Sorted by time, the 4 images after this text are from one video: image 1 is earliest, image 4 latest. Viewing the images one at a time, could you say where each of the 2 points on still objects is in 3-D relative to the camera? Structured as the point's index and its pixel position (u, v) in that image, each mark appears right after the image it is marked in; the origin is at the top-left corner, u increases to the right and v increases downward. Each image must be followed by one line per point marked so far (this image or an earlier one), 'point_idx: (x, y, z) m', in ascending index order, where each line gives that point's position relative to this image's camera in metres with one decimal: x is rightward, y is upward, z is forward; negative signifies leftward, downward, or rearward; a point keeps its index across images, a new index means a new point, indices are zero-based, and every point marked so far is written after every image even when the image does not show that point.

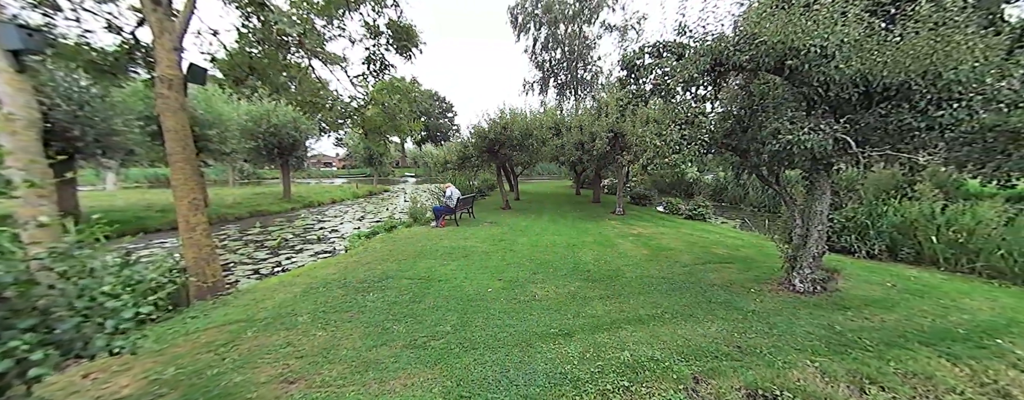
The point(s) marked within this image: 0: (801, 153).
0: (+3.5, +0.6, +3.2) m
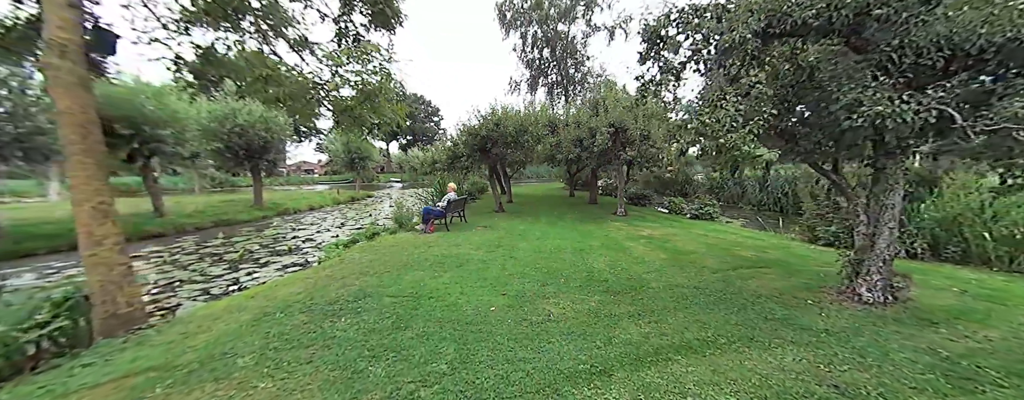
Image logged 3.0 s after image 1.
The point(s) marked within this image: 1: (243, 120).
0: (+3.6, +0.7, +2.6) m
1: (-15.0, +4.5, +15.0) m
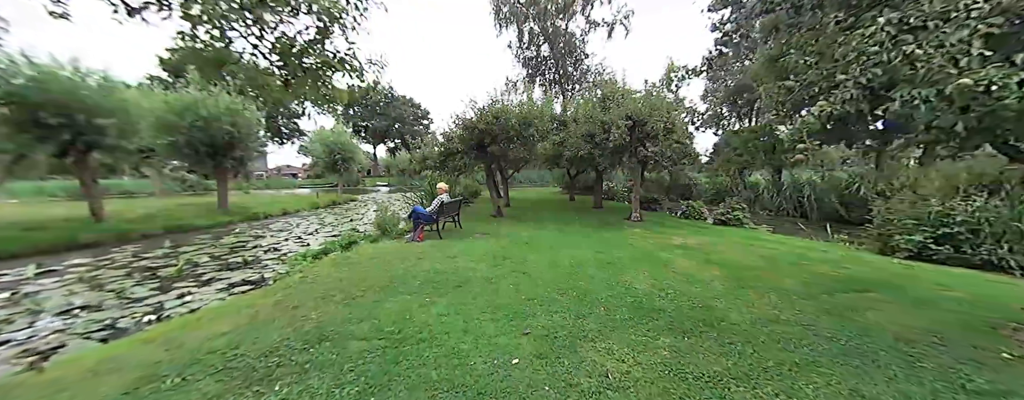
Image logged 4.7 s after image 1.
0: (+3.9, +0.7, +1.5) m
1: (-15.1, +4.3, +13.3) m
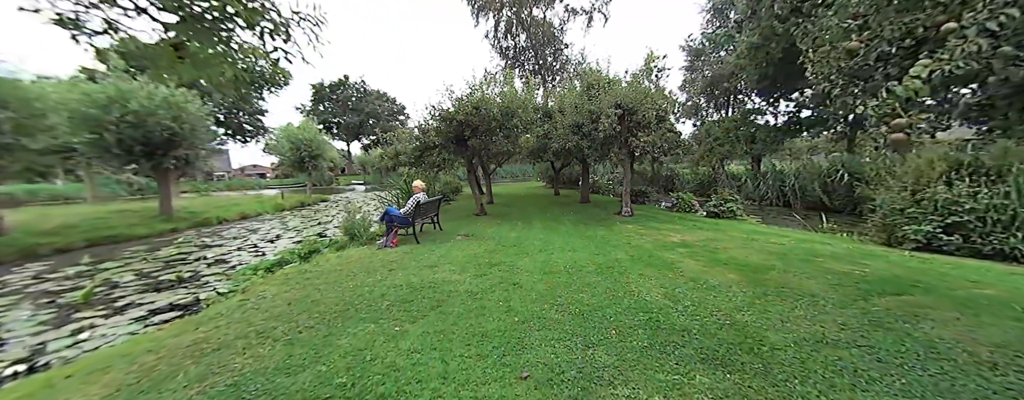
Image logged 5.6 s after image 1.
0: (+3.9, +0.7, +1.0) m
1: (-15.9, +4.1, +11.6) m
